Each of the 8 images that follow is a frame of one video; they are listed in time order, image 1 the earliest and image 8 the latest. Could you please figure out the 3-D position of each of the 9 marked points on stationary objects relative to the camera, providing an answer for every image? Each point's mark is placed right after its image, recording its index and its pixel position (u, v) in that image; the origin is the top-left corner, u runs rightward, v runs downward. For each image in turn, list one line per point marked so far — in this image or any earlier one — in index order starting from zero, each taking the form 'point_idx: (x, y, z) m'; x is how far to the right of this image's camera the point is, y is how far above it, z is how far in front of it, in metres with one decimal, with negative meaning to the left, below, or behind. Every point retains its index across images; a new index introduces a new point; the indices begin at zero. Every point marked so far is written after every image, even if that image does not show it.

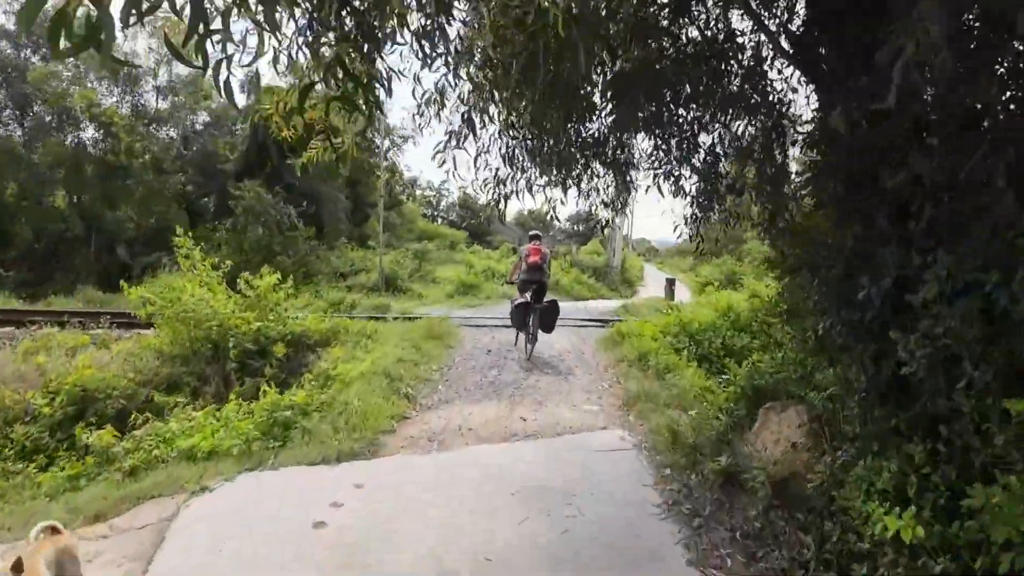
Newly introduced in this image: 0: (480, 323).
0: (-0.5, -0.5, +12.1) m
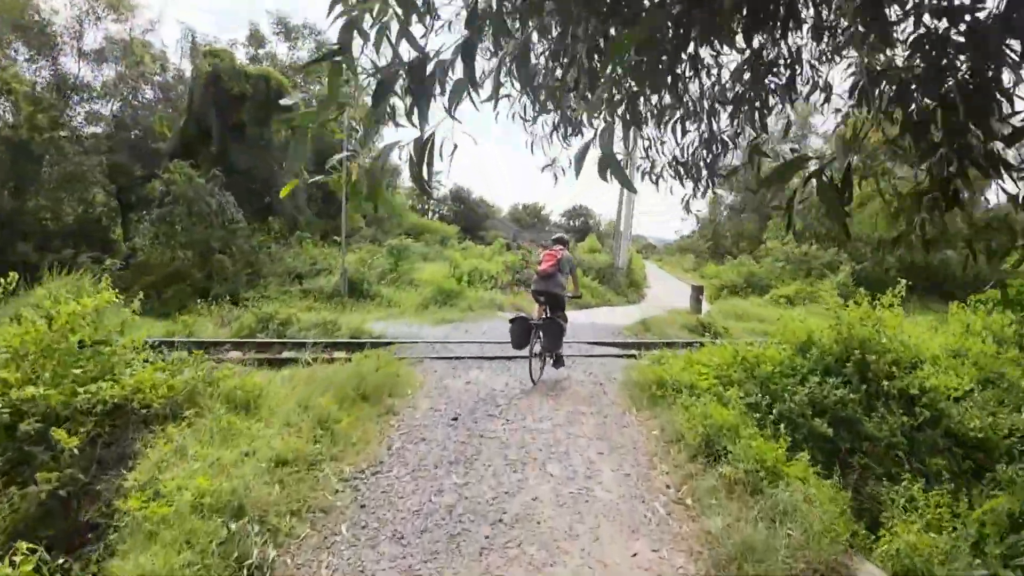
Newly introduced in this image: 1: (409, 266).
0: (-0.7, -0.7, +8.6) m
1: (-2.6, +0.6, +19.5) m
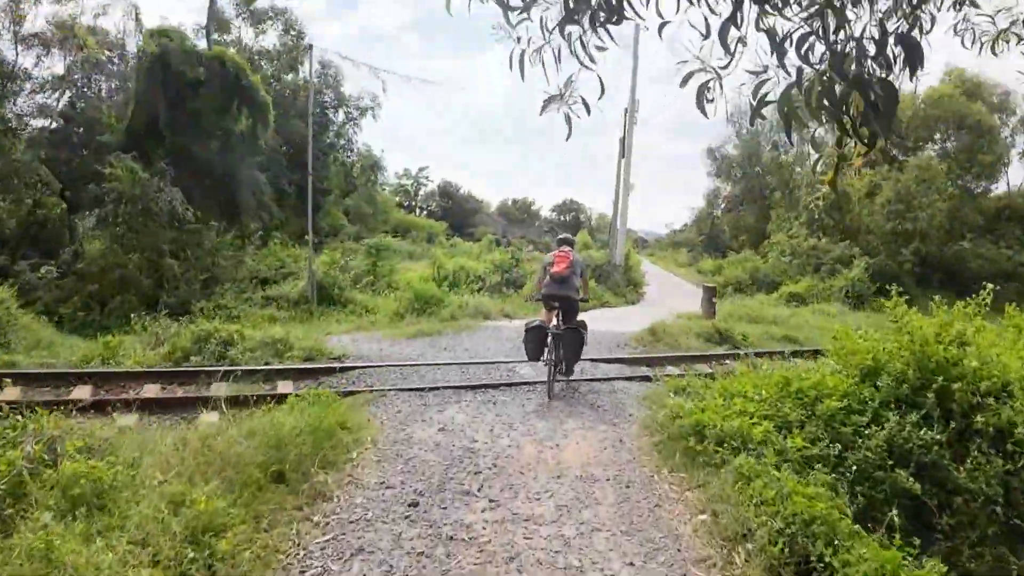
0: (-0.8, -0.8, +6.9) m
1: (-2.9, +0.5, +17.7) m
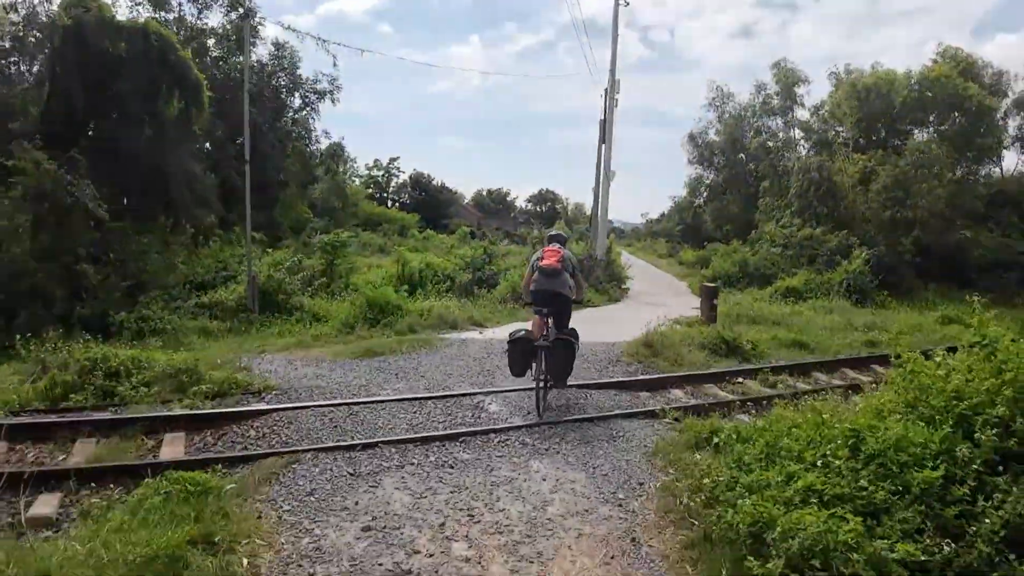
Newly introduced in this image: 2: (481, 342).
0: (-1.0, -1.0, +5.2) m
1: (-3.5, +0.5, +16.0) m
2: (-0.4, -0.6, +8.7) m
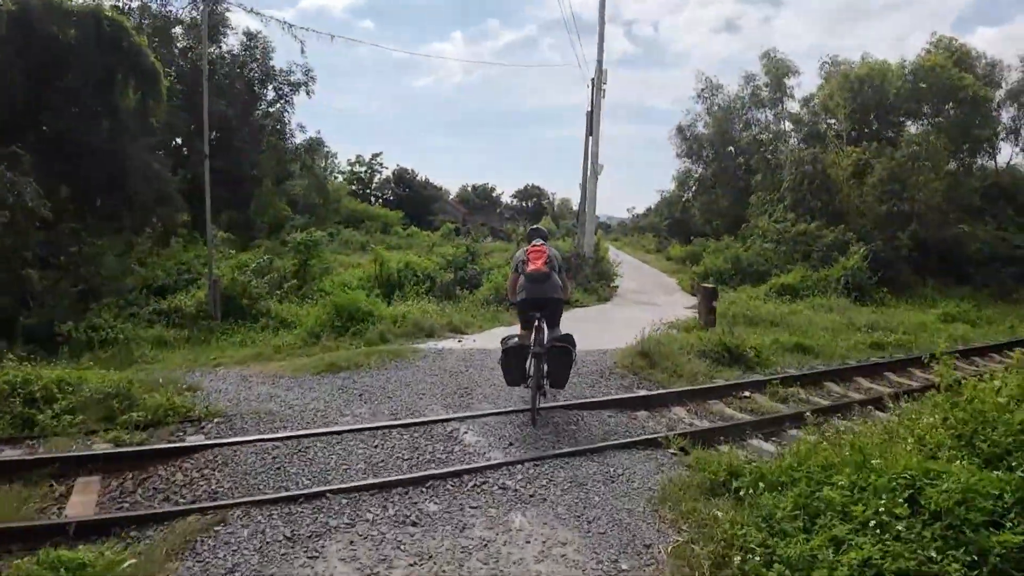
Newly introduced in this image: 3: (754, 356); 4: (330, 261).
0: (-1.1, -1.0, +4.4) m
1: (-3.8, +0.5, +15.1) m
2: (-0.5, -0.7, +7.9) m
3: (+2.7, -0.7, +8.4) m
4: (-4.0, +0.6, +17.0) m
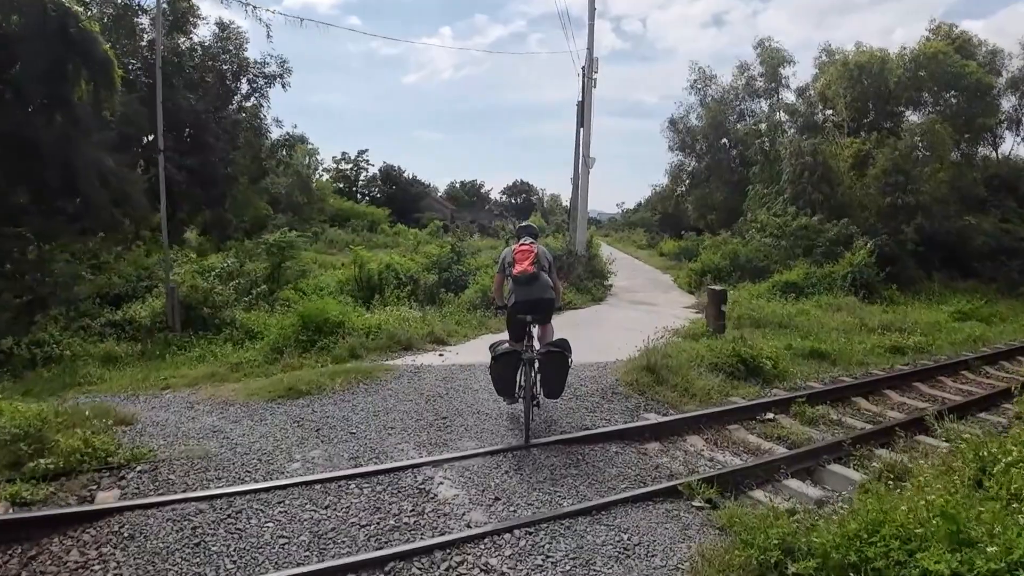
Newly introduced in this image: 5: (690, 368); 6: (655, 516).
0: (-1.2, -1.1, +3.4) m
1: (-4.0, +0.4, +14.0) m
2: (-0.7, -0.7, +6.9) m
3: (+2.5, -0.8, +7.5) m
4: (-4.2, +0.5, +16.0) m
5: (+1.6, -0.7, +7.1) m
6: (+0.7, -1.1, +3.8) m
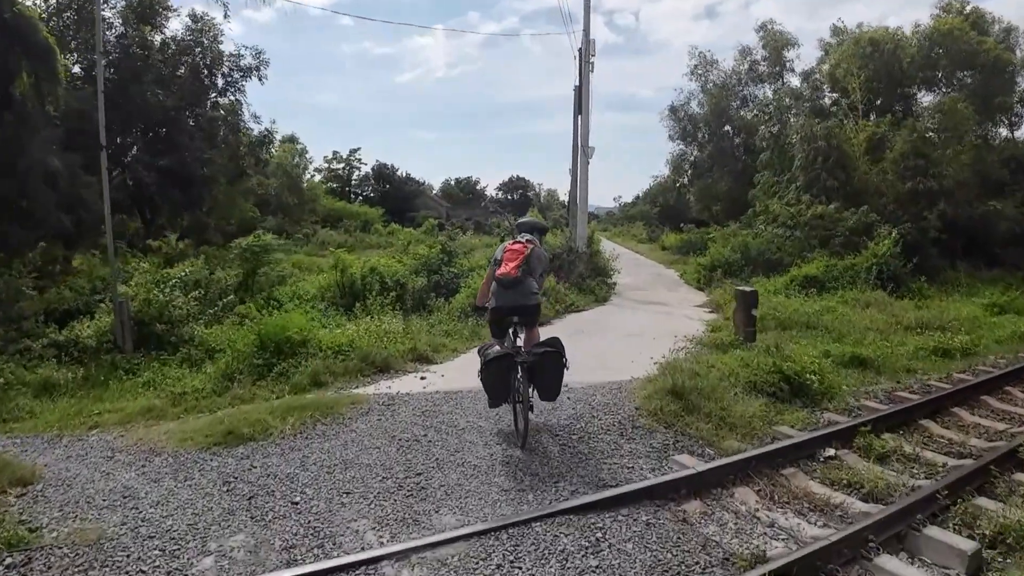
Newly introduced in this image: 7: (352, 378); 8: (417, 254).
0: (-1.2, -1.3, +2.2) m
1: (-4.1, +0.2, +12.8) m
2: (-0.7, -0.8, +5.7) m
3: (+2.5, -0.8, +6.3) m
4: (-4.3, +0.4, +14.7) m
5: (+1.6, -0.8, +5.8) m
6: (+0.7, -1.2, +2.6) m
7: (-1.3, -0.7, +6.4) m
8: (-1.8, +0.6, +14.6) m
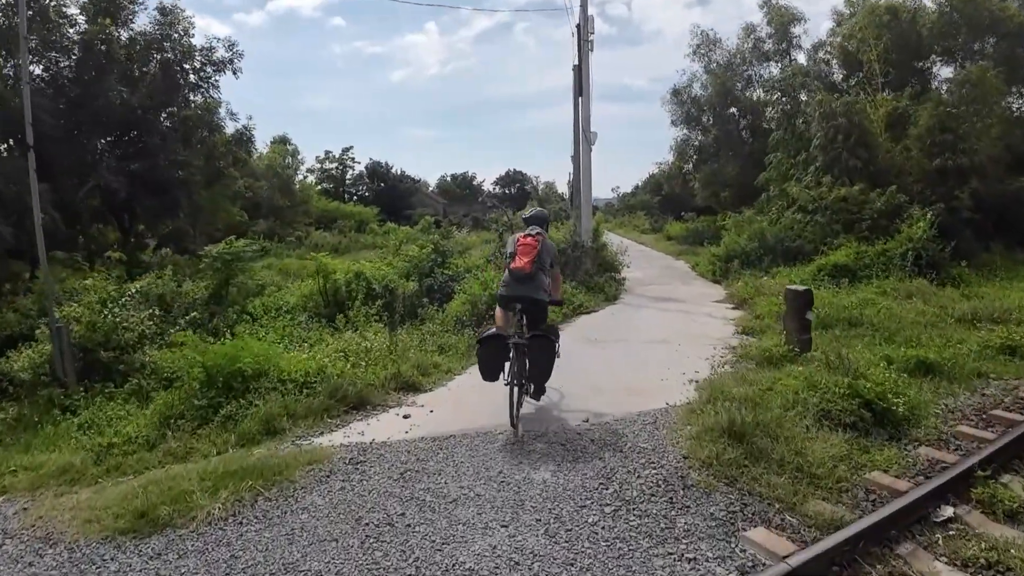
0: (-1.2, -1.4, +0.9) m
1: (-4.1, +0.1, +11.5) m
2: (-0.6, -0.9, +4.4) m
3: (+2.5, -0.8, +5.0) m
4: (-4.3, +0.2, +13.5) m
5: (+1.6, -0.8, +4.6) m
6: (+0.7, -1.3, +1.3) m
7: (-1.2, -0.9, +5.1) m
8: (-1.8, +0.5, +13.3) m
